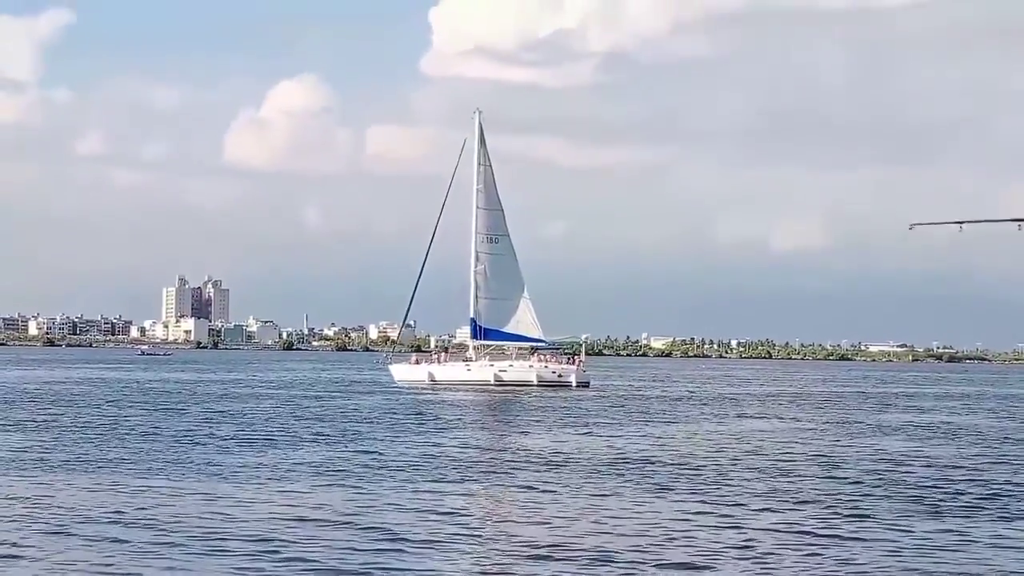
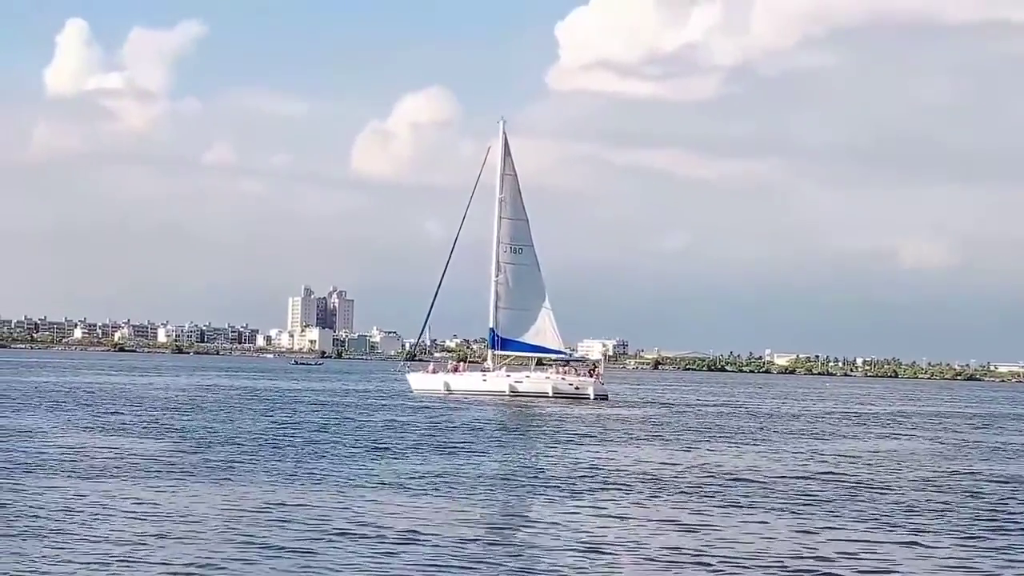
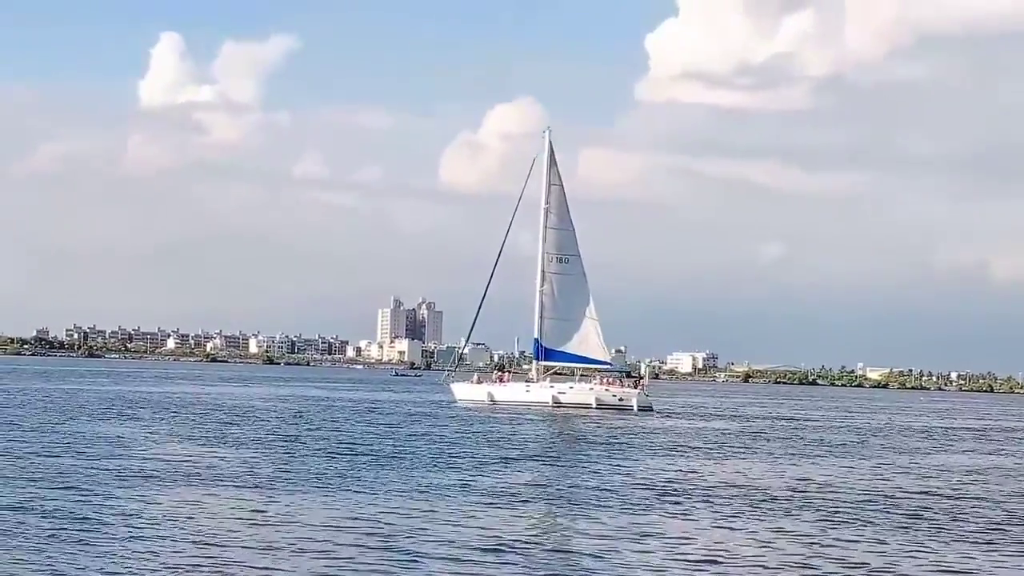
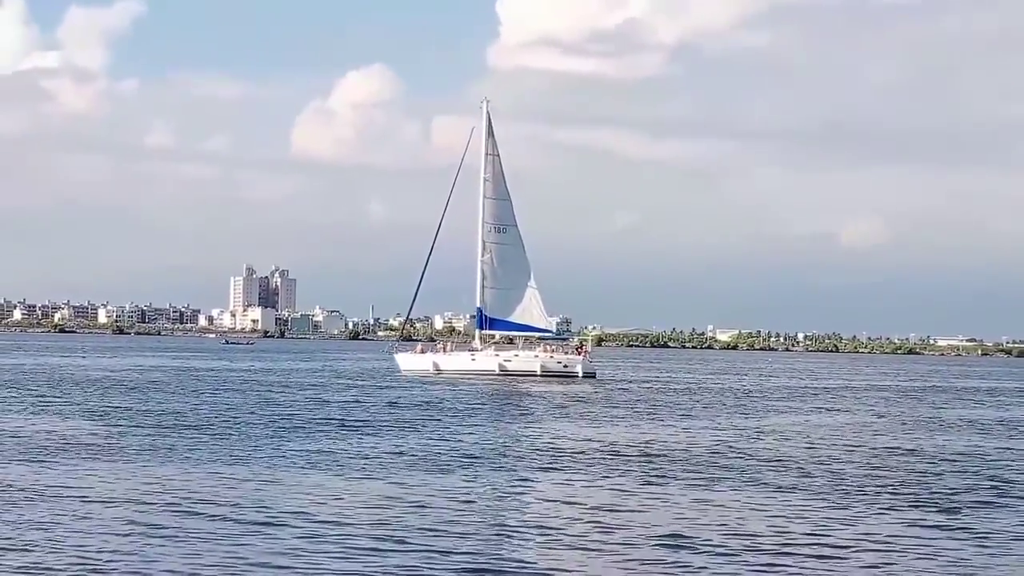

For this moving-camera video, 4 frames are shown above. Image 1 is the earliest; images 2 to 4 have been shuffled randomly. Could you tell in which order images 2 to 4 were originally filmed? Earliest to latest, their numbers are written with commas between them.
4, 2, 3
